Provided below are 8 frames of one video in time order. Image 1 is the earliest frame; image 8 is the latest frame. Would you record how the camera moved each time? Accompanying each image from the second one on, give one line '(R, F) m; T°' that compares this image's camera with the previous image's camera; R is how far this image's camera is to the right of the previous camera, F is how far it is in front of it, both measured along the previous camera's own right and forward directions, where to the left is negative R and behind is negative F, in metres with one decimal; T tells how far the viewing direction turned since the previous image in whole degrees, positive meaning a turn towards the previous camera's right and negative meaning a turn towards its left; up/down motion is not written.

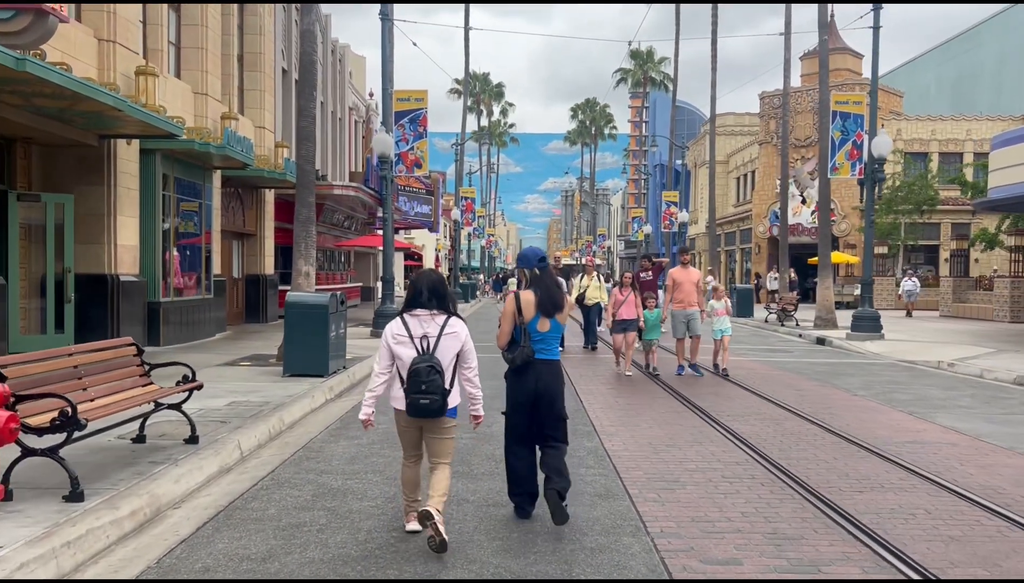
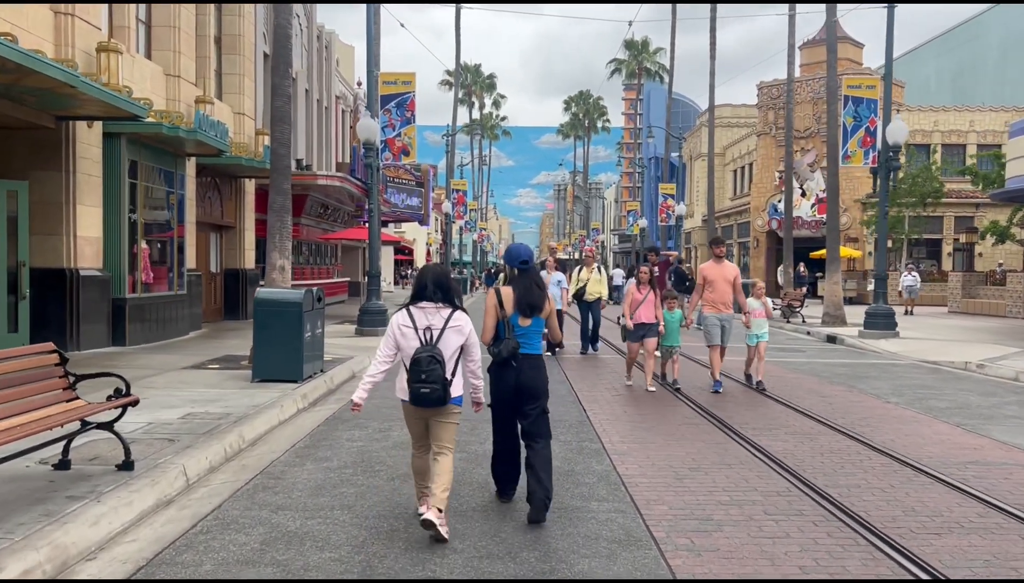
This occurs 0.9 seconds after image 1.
(0.0, +1.1) m; +1°
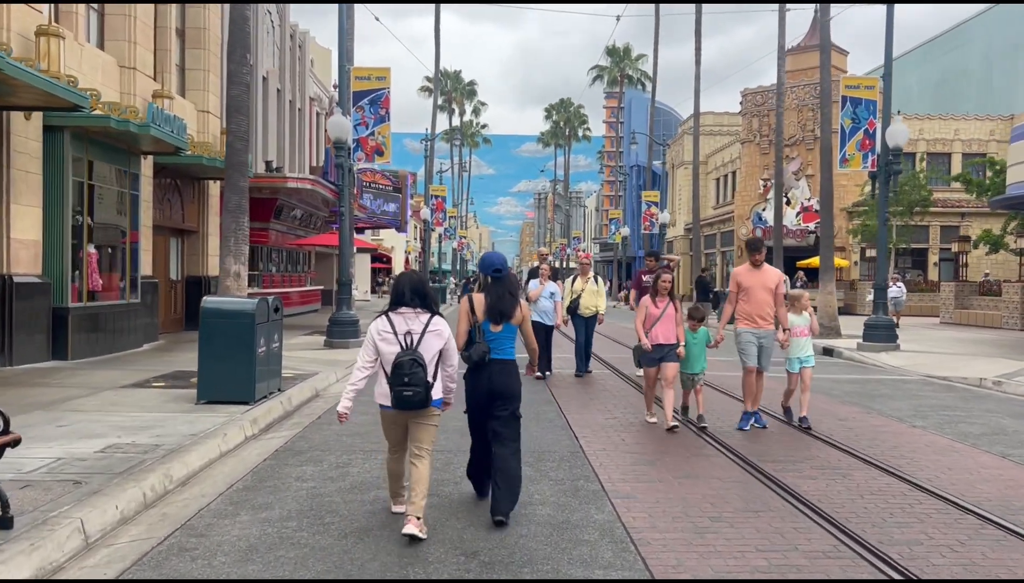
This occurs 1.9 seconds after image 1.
(0.0, +1.2) m; +1°
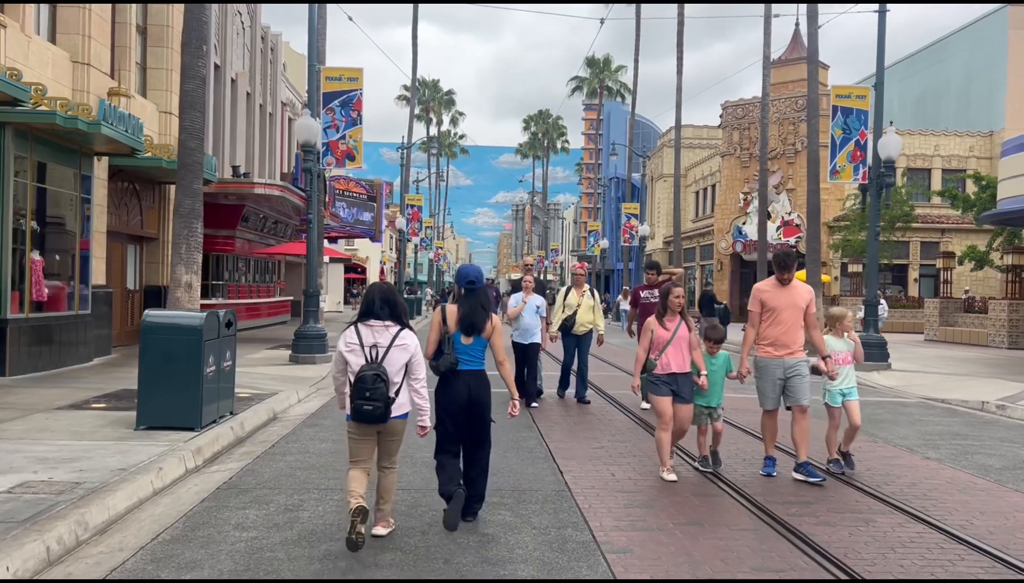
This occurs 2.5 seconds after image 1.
(0.0, +0.9) m; +2°
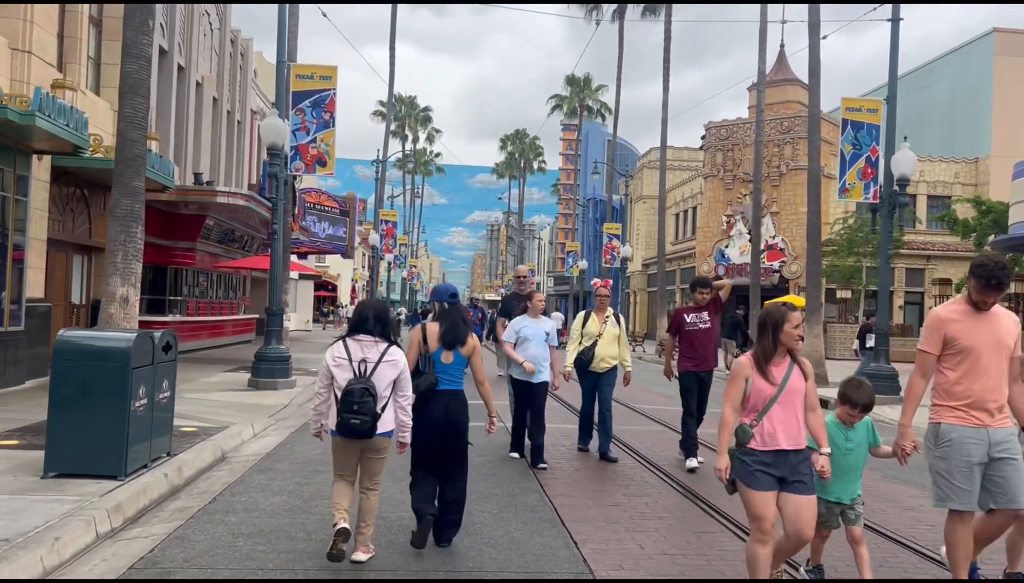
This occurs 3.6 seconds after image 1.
(-0.2, +1.4) m; +2°
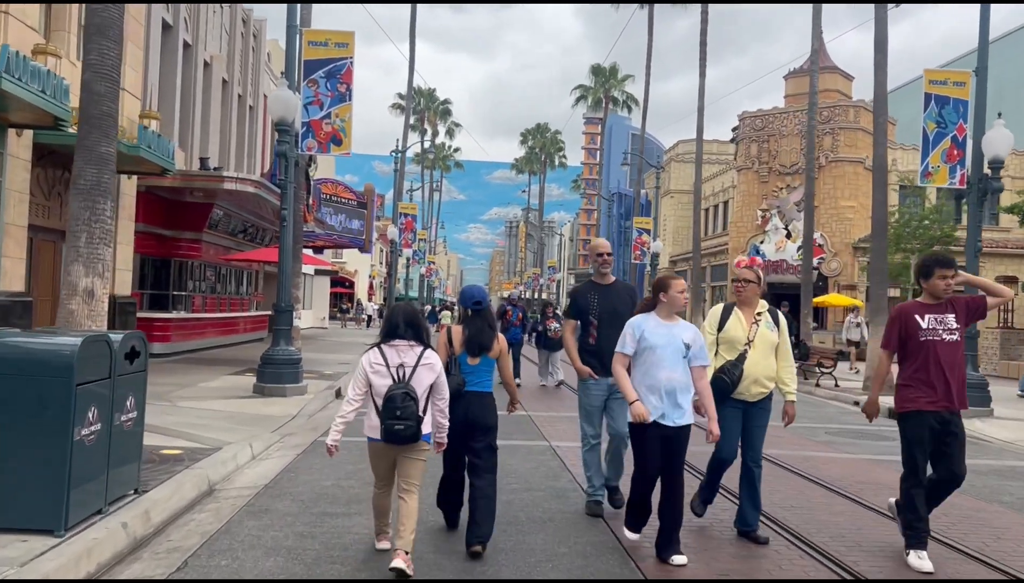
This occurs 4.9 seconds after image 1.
(-0.4, +1.8) m; -1°
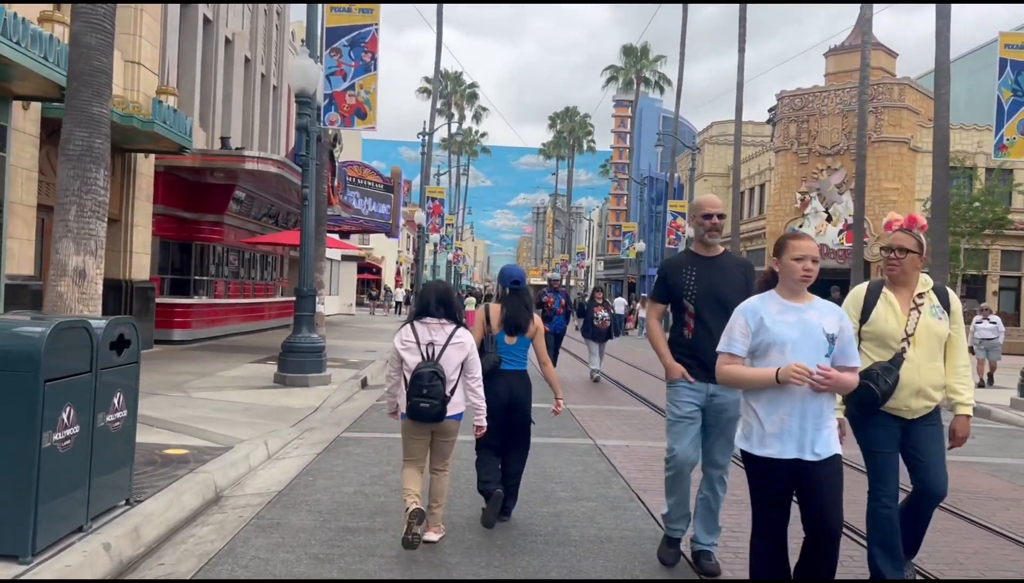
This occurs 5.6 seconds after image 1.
(-0.2, +0.9) m; -2°
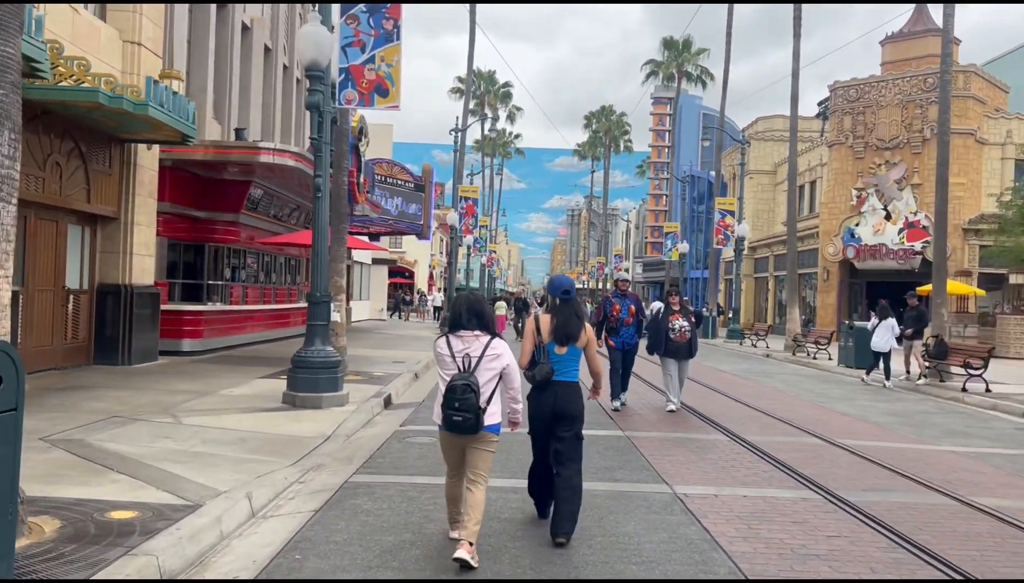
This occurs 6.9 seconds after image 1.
(-0.2, +1.9) m; -2°
